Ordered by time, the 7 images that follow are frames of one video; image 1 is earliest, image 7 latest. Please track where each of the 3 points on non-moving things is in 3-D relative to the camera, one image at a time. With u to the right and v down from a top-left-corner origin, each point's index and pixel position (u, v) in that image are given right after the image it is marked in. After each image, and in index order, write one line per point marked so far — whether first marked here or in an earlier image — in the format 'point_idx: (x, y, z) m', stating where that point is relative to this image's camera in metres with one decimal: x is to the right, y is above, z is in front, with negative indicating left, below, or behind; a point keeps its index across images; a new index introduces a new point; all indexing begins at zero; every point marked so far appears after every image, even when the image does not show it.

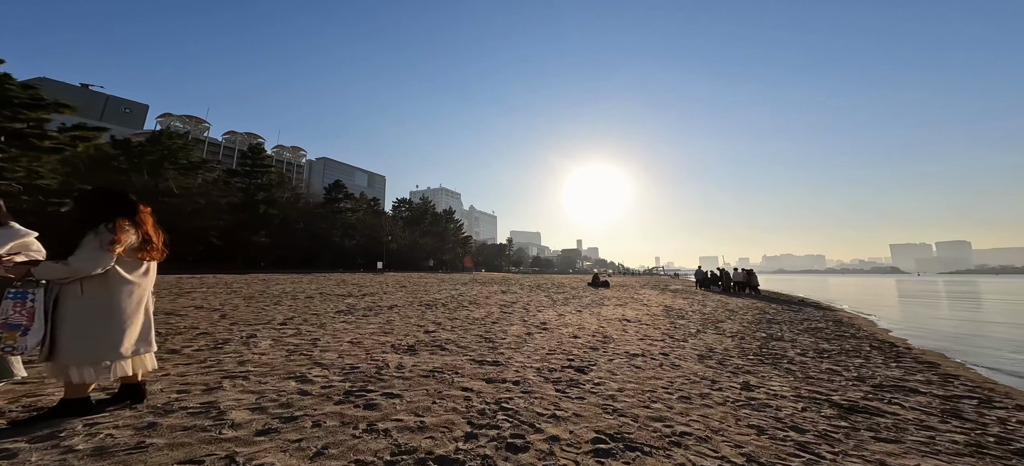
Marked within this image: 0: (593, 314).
0: (+2.8, -2.8, +14.0) m
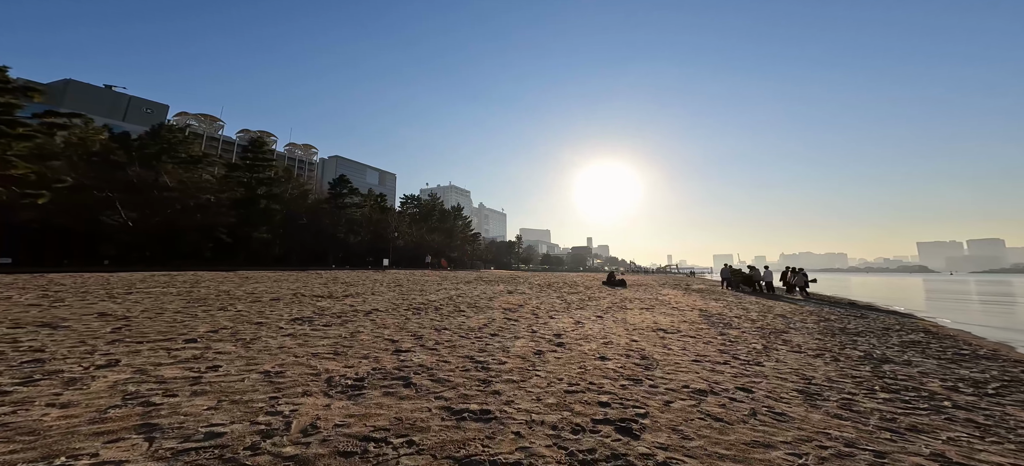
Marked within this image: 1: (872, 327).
0: (+3.0, -2.5, +11.4) m
1: (+10.2, -2.6, +11.6) m
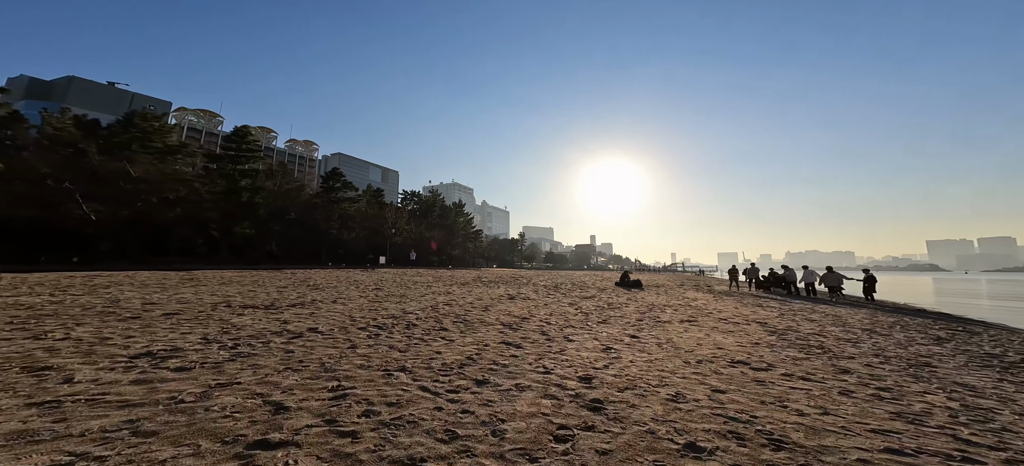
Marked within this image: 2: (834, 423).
0: (+3.0, -2.2, +8.0) m
1: (+10.3, -2.4, +8.2) m
2: (+3.1, -1.9, +4.0) m
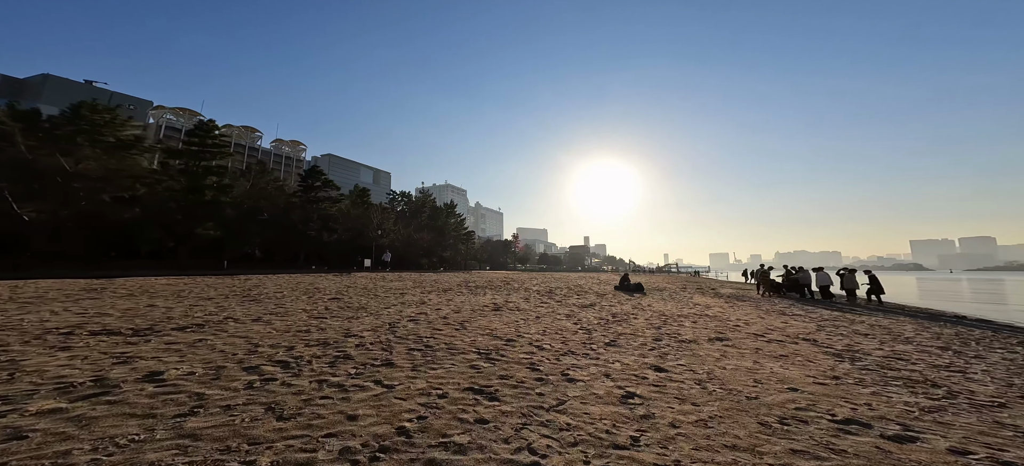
0: (+2.7, -2.0, +5.4) m
1: (+9.9, -2.2, +5.7) m
2: (+2.9, -1.7, +1.4) m
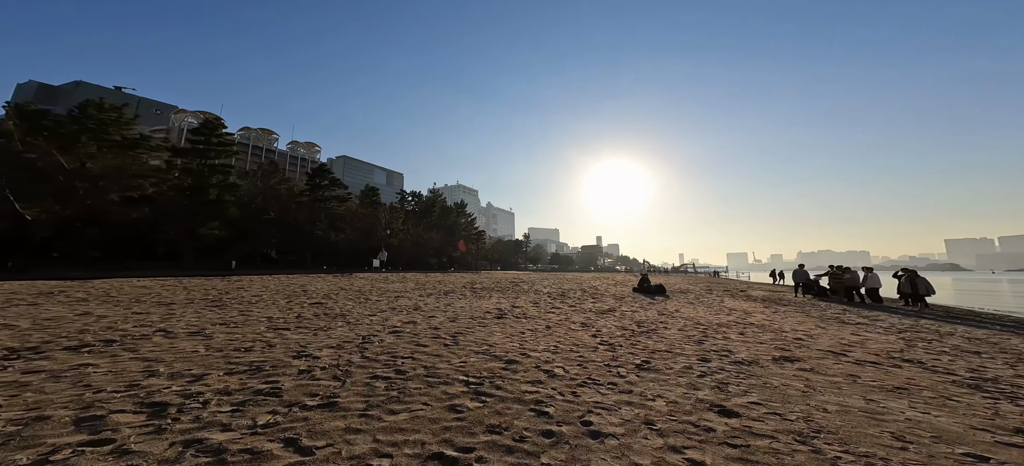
0: (+2.6, -1.8, +3.4) m
1: (+9.8, -1.9, +3.4) m
2: (+2.7, -1.5, -0.6) m
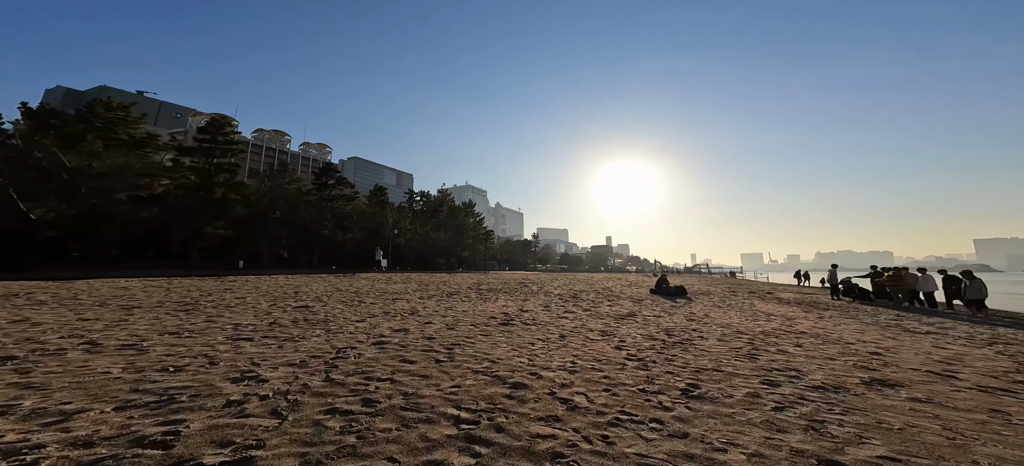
0: (+2.6, -1.6, +1.9) m
1: (+9.8, -1.7, +1.7) m
2: (+2.6, -1.3, -2.1) m
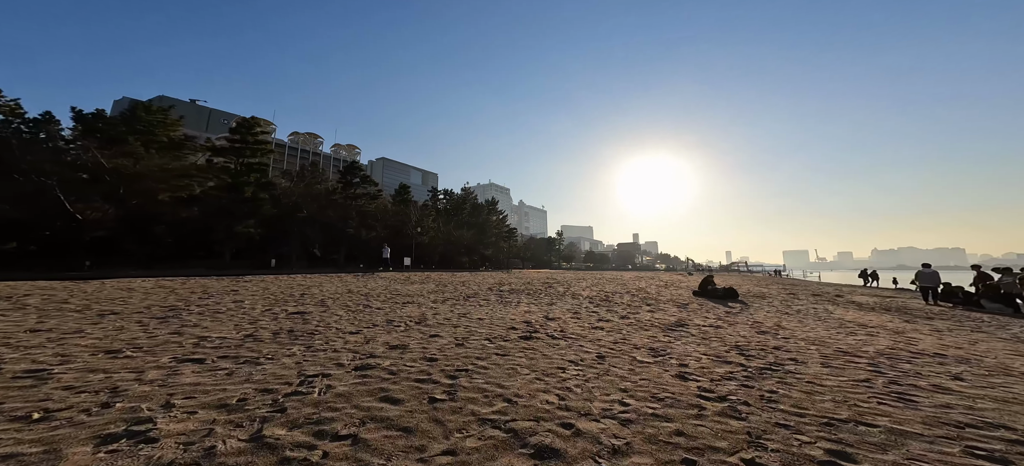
0: (+2.5, -1.5, -0.1) m
1: (+9.7, -1.5, -0.8) m
2: (+2.2, -1.2, -4.1) m
